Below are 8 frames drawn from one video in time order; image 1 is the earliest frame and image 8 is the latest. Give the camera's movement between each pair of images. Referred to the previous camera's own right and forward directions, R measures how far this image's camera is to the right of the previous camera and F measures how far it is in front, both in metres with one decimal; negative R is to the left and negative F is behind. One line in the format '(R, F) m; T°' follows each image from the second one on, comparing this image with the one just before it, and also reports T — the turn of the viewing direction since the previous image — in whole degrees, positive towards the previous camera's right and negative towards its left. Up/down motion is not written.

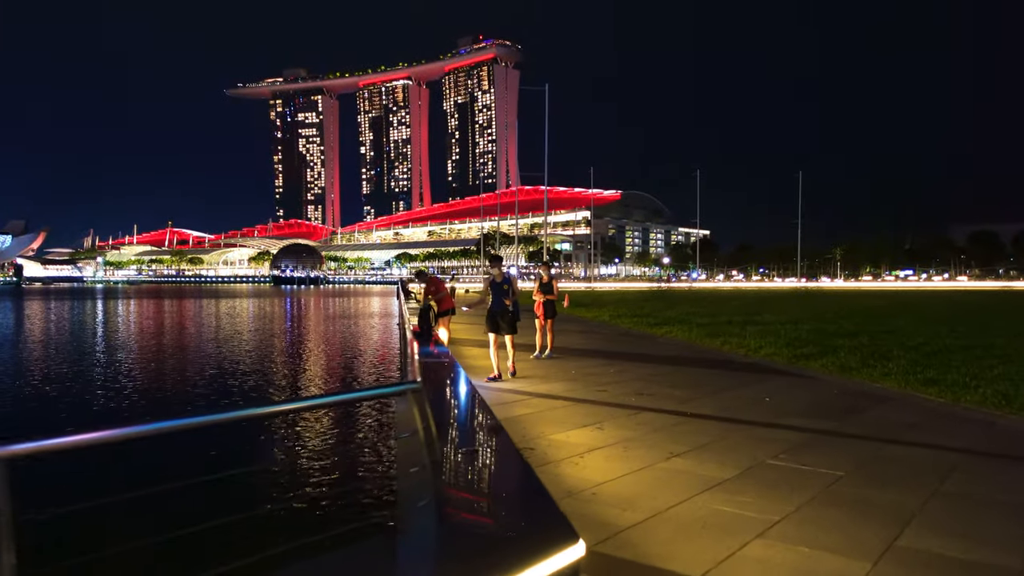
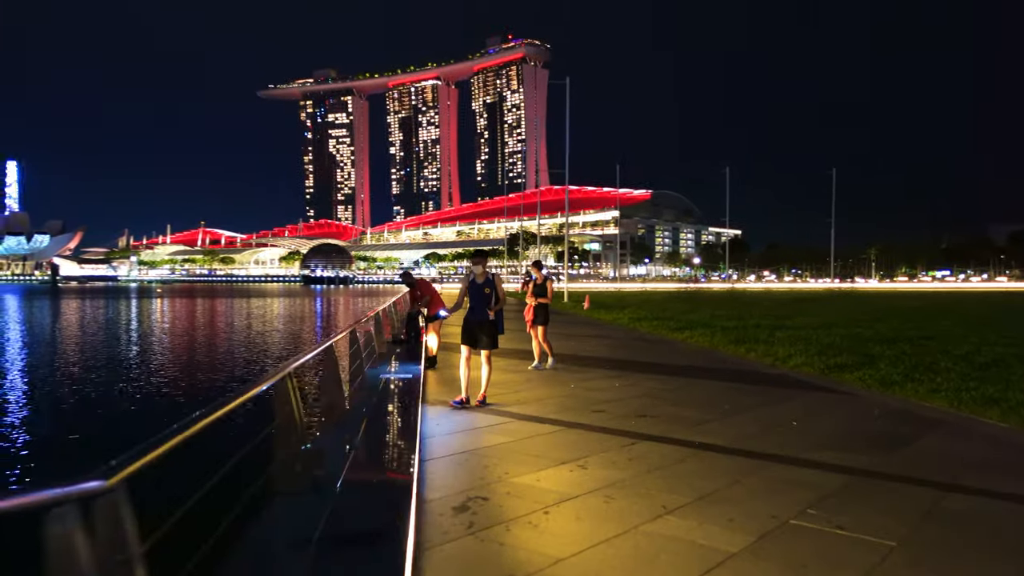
(+0.5, +1.5) m; -2°
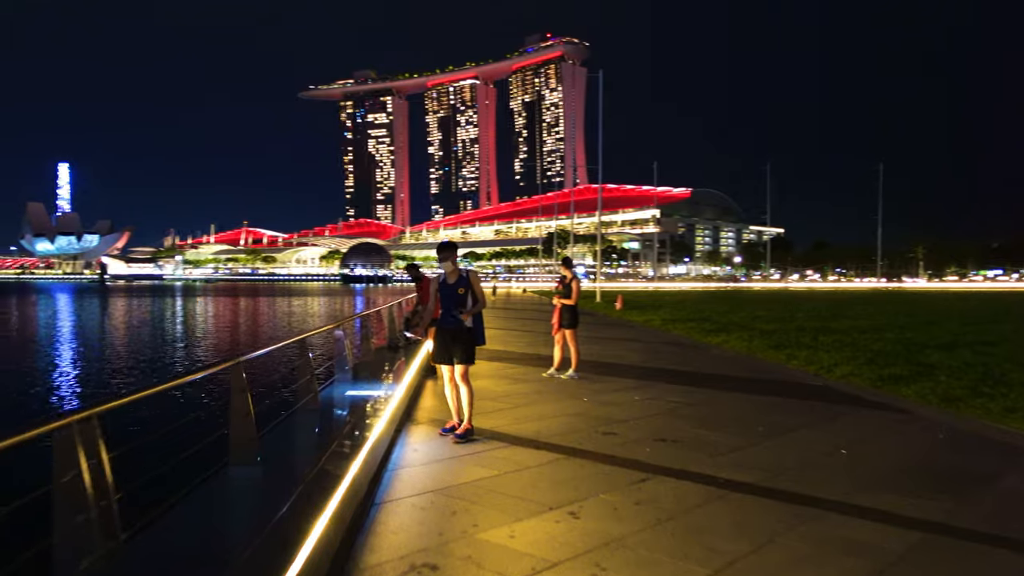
(+0.4, +1.2) m; -3°
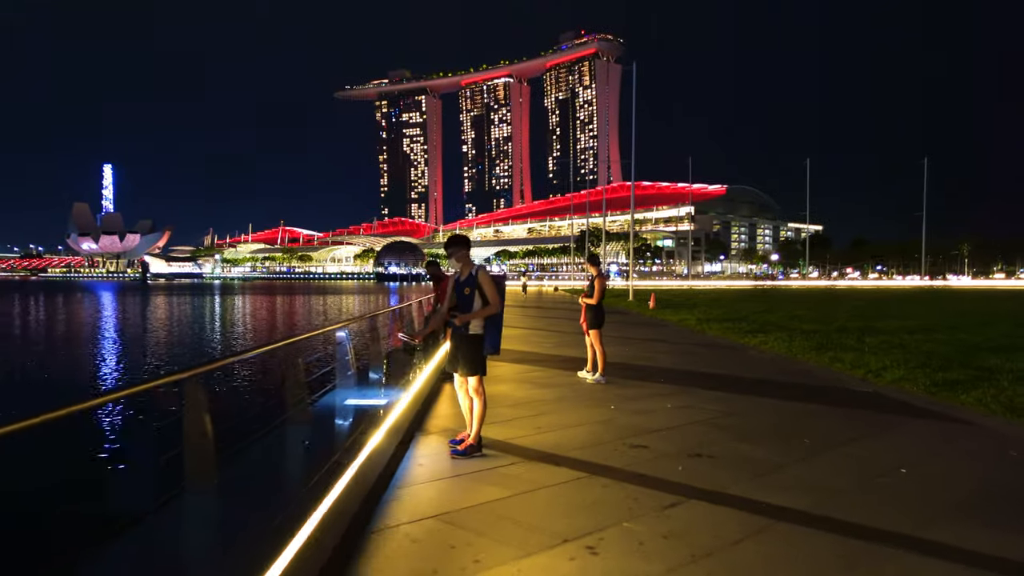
(+0.1, +0.7) m; -2°
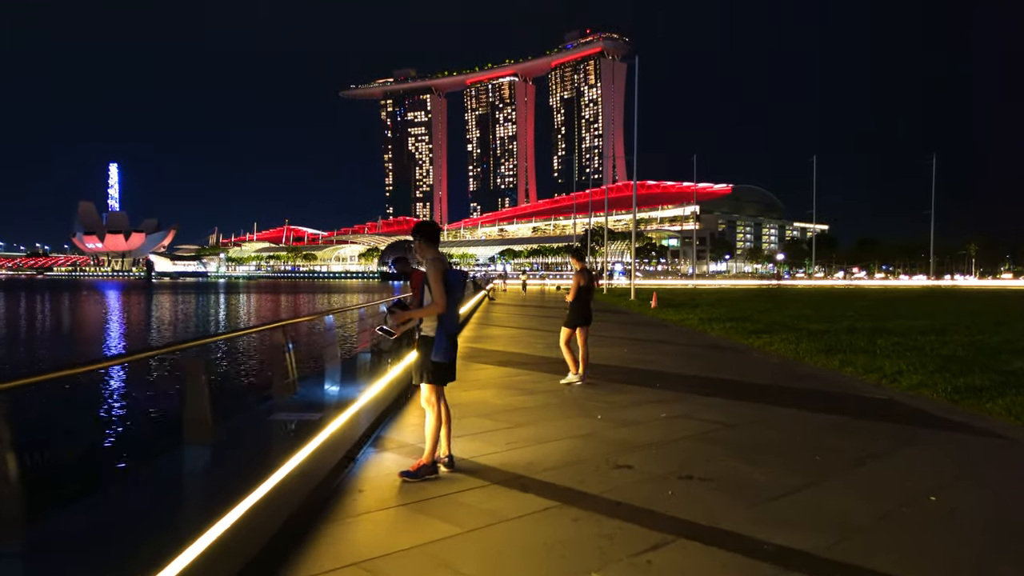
(+0.3, +0.9) m; 0°
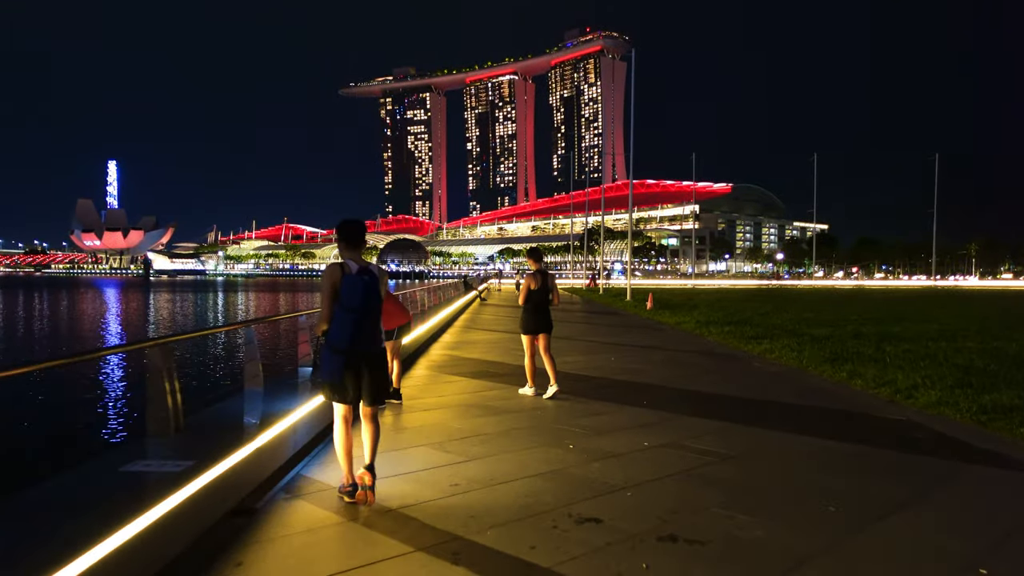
(+0.4, +1.2) m; 0°
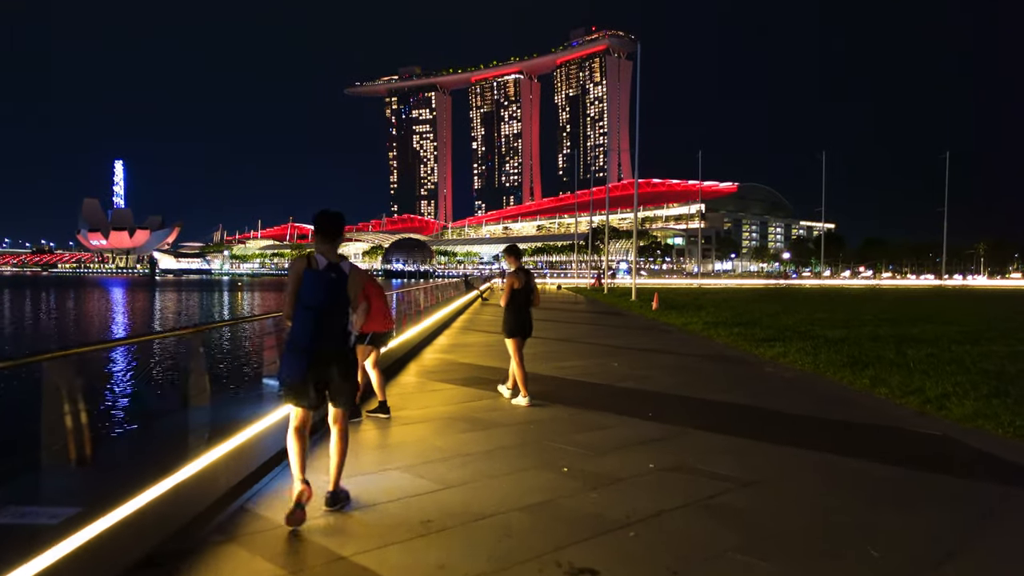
(+0.1, +0.9) m; 0°
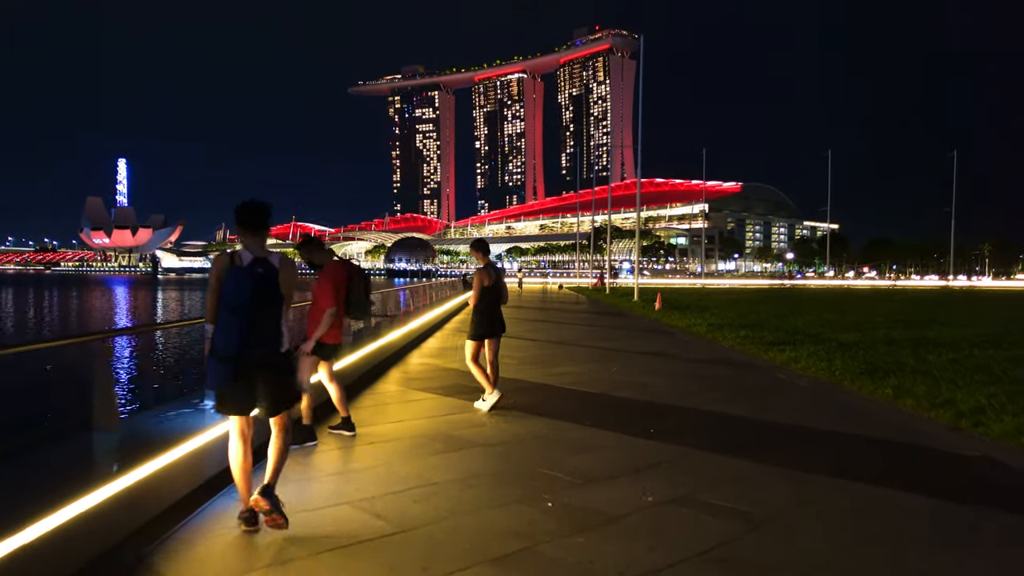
(+0.2, +0.9) m; 0°
